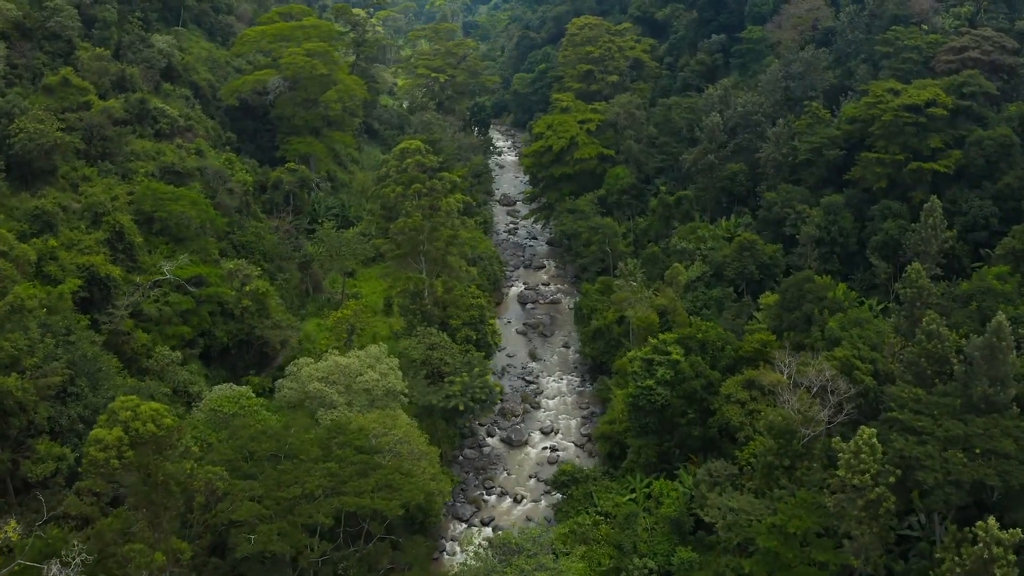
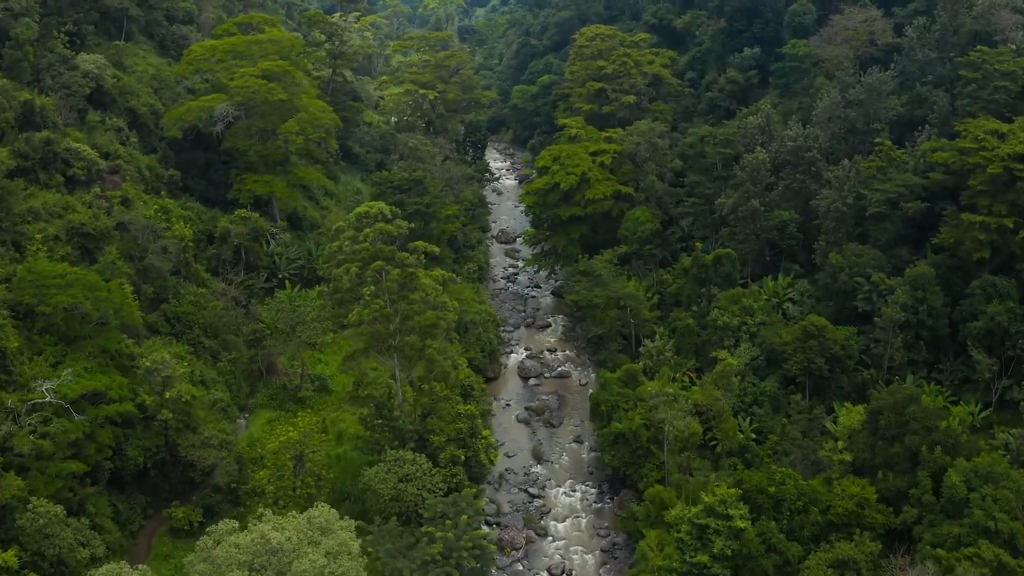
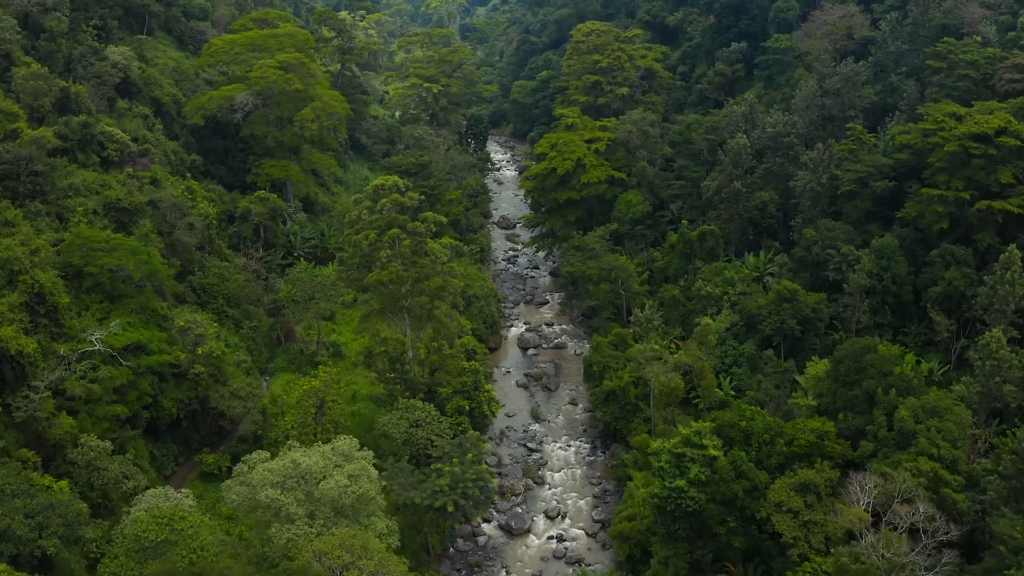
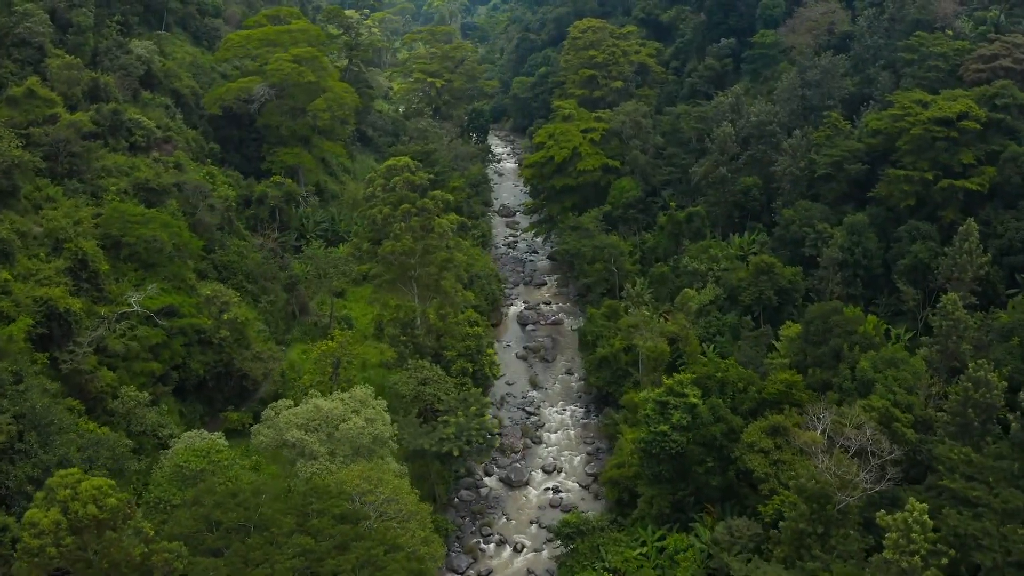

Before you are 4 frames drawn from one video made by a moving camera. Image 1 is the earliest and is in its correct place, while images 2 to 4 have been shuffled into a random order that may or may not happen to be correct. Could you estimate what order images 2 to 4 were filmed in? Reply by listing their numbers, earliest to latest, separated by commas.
4, 3, 2
